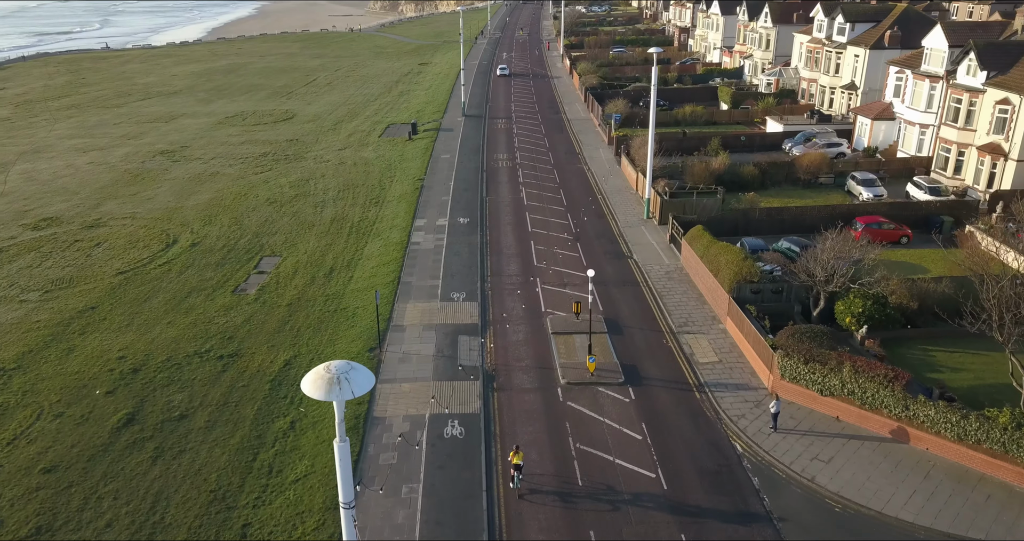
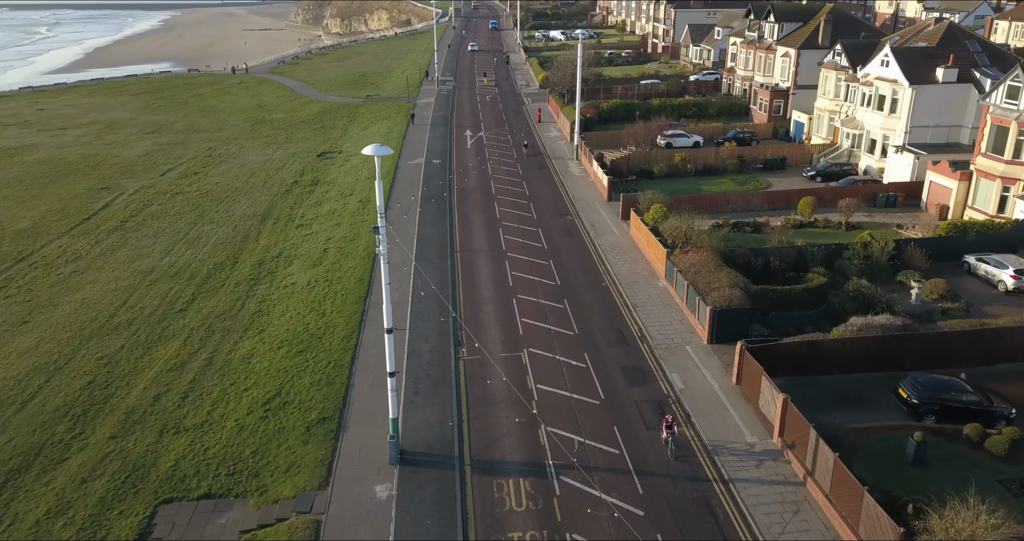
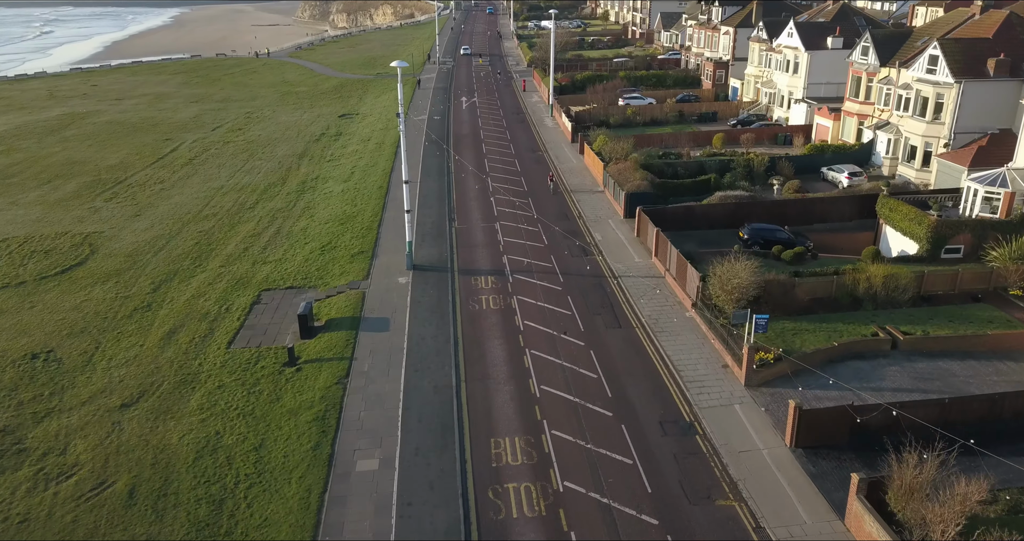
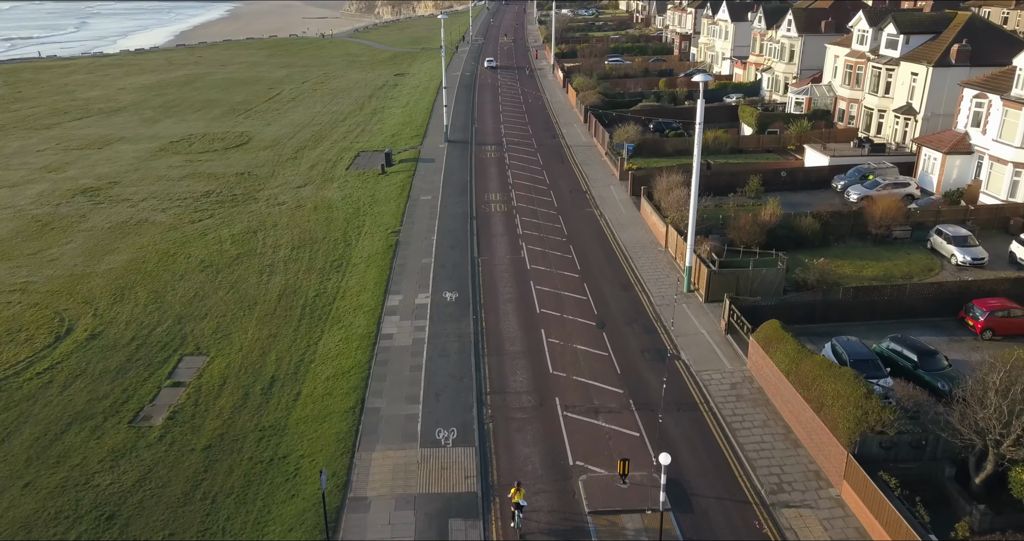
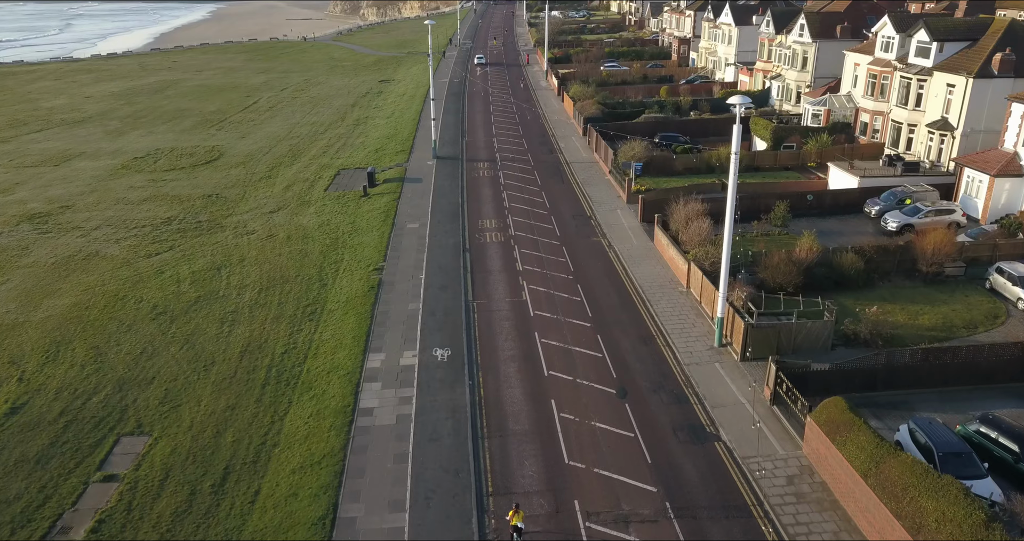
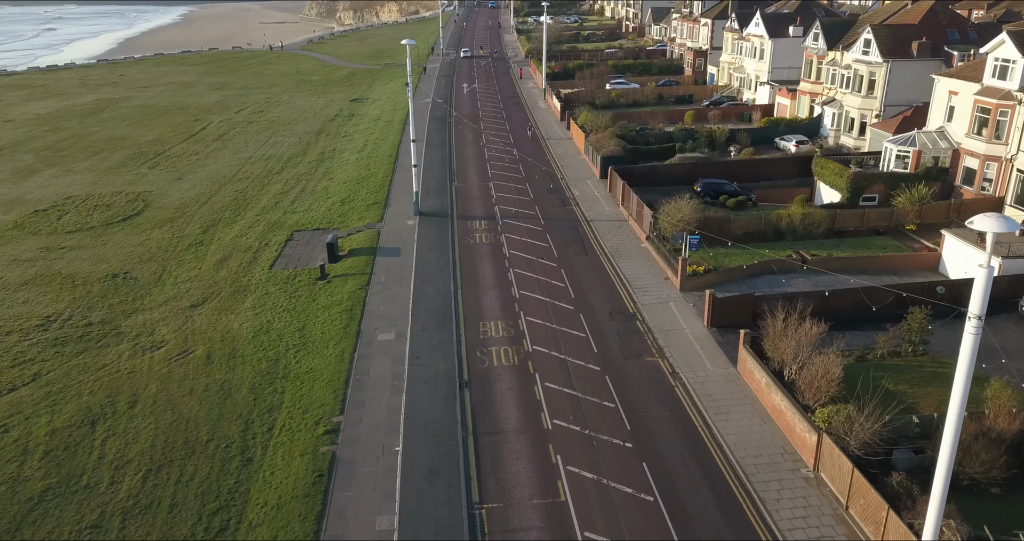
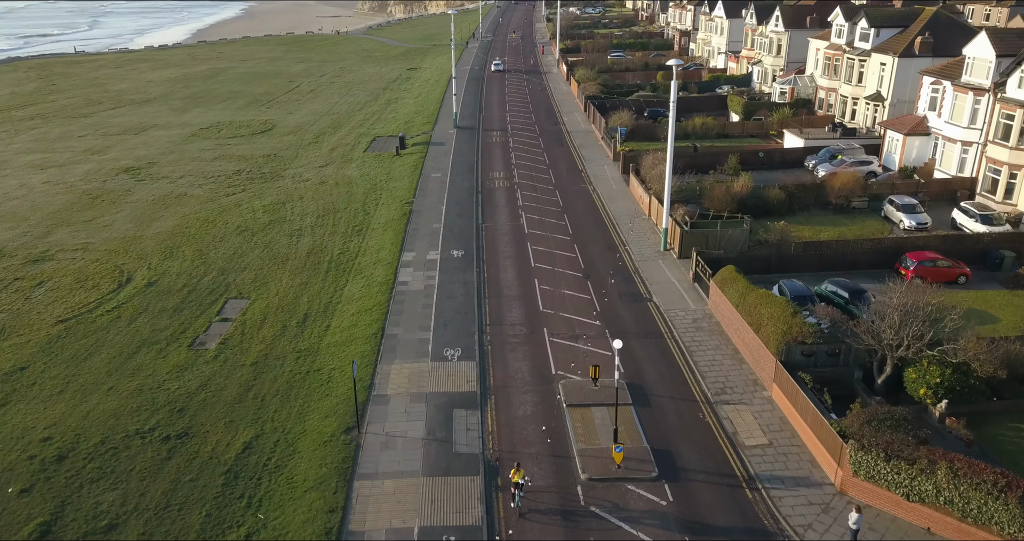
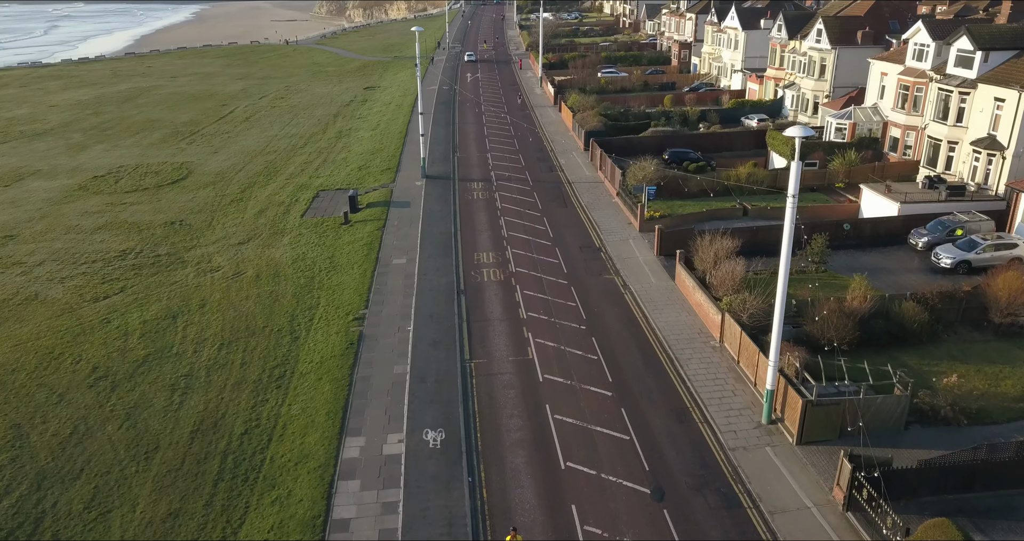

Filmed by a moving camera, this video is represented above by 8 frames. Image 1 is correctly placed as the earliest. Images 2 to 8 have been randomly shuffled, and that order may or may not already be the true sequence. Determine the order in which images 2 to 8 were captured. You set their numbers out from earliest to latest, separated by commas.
7, 4, 5, 8, 6, 3, 2
